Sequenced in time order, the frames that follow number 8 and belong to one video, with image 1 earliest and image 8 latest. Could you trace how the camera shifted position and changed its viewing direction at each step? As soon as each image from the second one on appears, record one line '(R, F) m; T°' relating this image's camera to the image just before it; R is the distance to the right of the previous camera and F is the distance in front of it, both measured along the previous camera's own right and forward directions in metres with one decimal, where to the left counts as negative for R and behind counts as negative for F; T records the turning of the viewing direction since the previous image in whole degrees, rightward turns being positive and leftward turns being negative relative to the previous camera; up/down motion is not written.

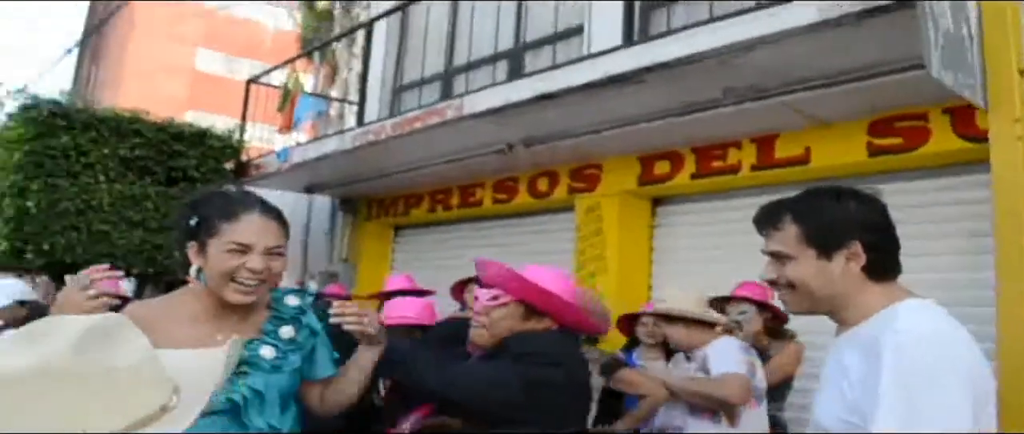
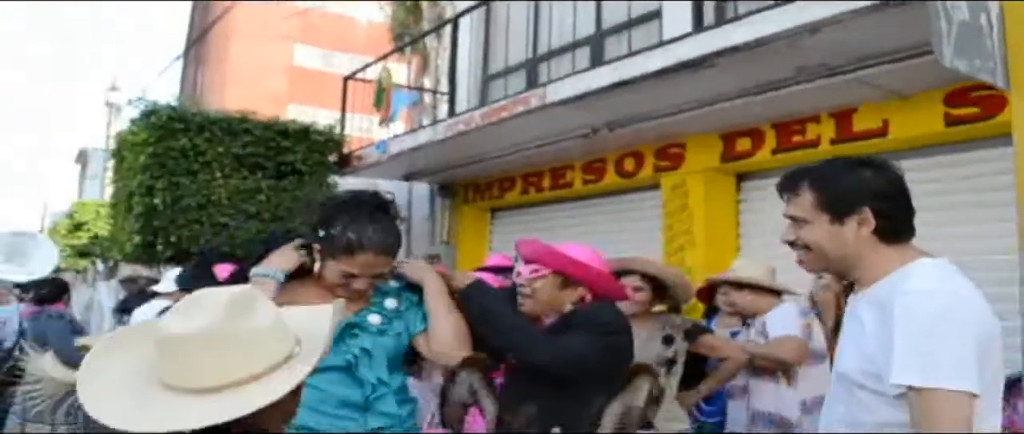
(+0.1, -0.4) m; -6°
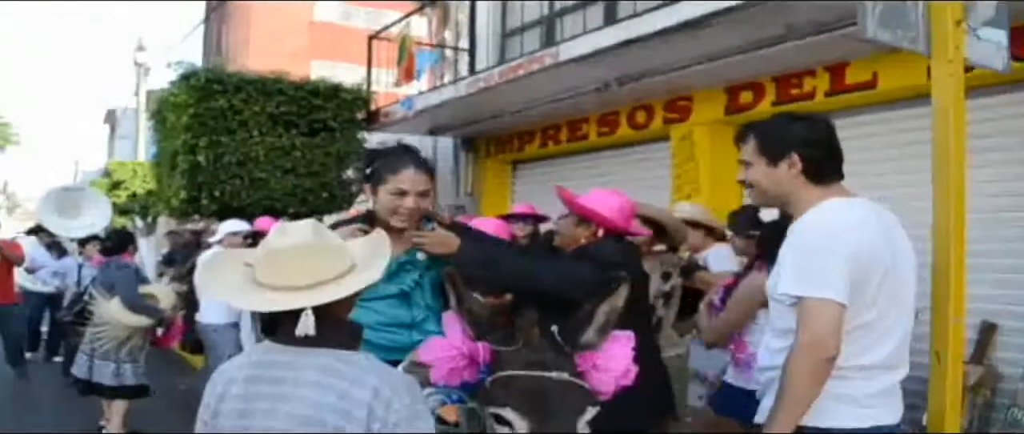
(0.0, -0.5) m; -1°
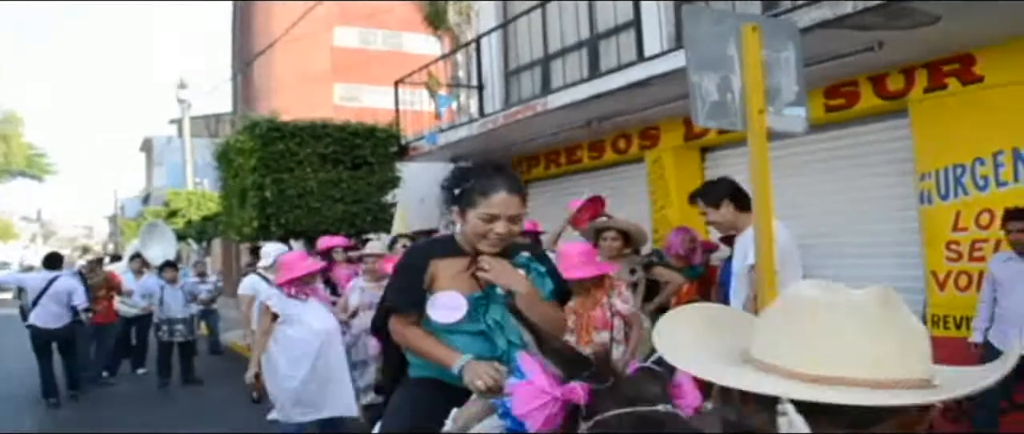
(+0.2, -1.9) m; -2°
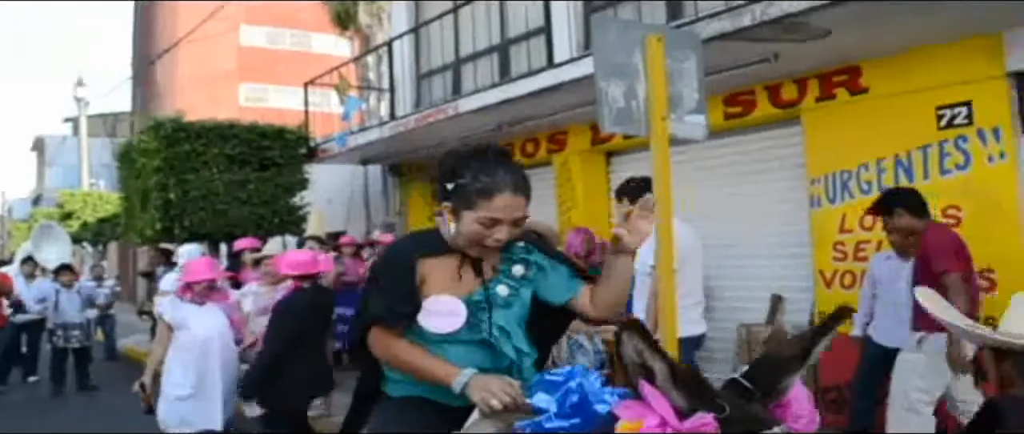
(0.0, -0.1) m; +6°
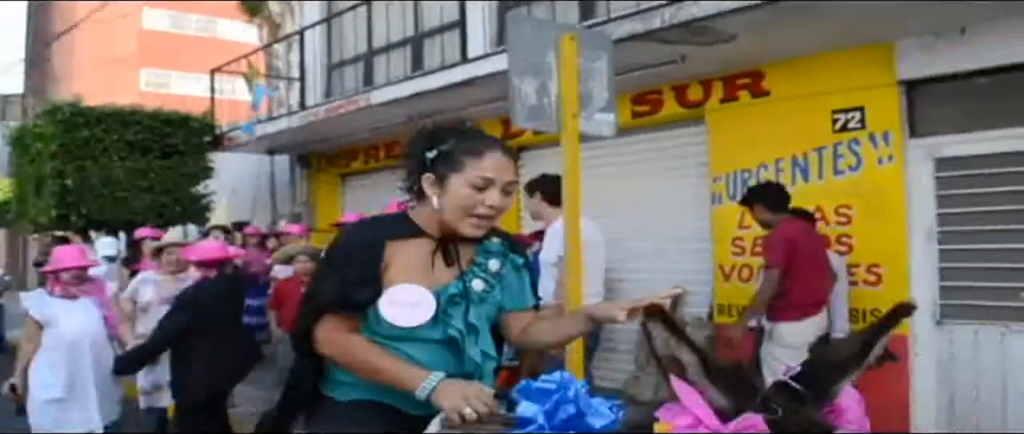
(0.0, -0.1) m; +5°
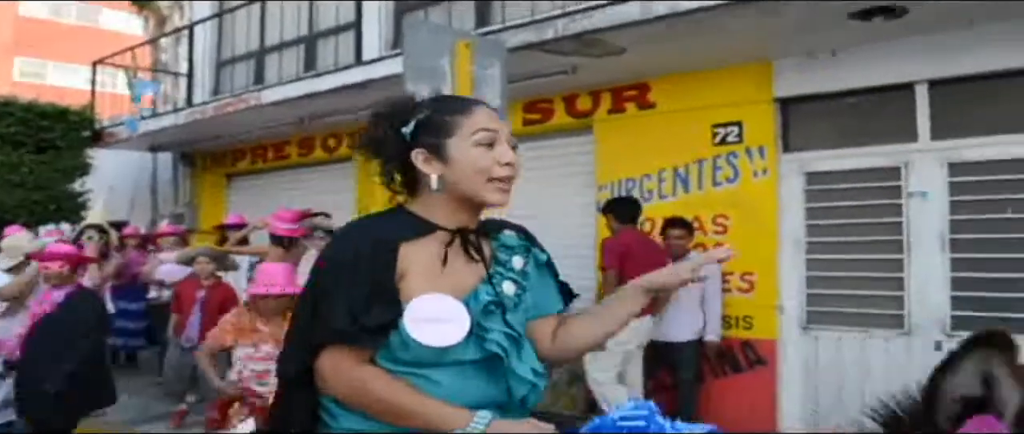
(0.0, -0.1) m; +7°
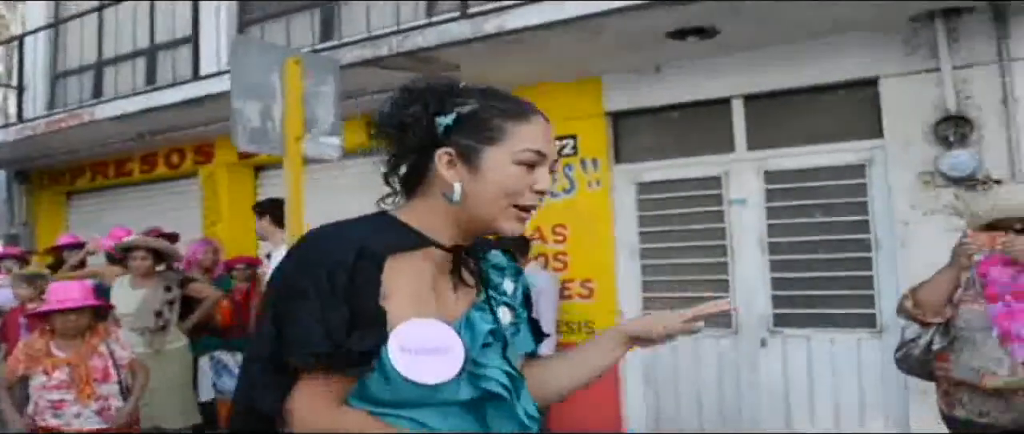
(+0.1, -0.2) m; +8°
